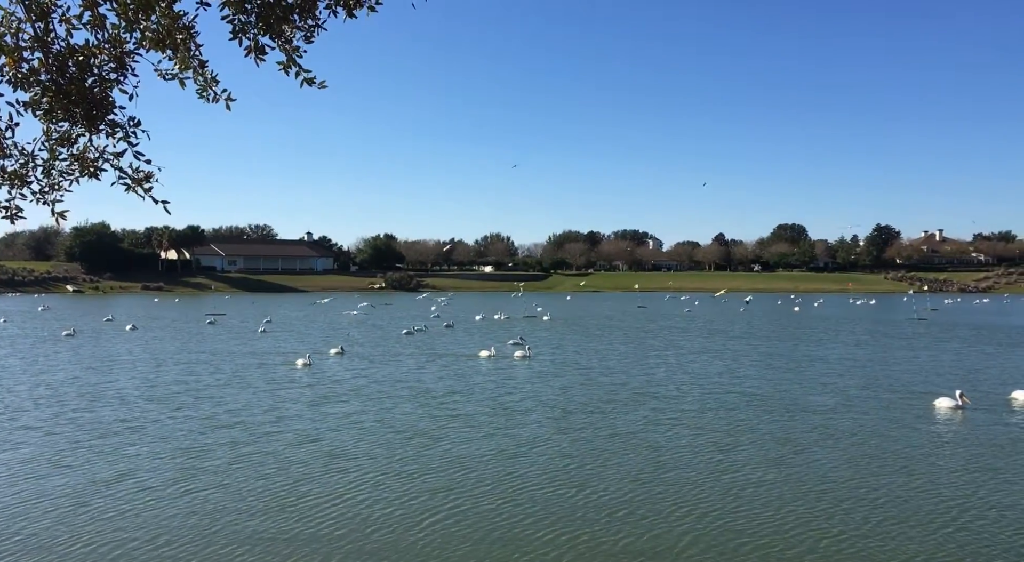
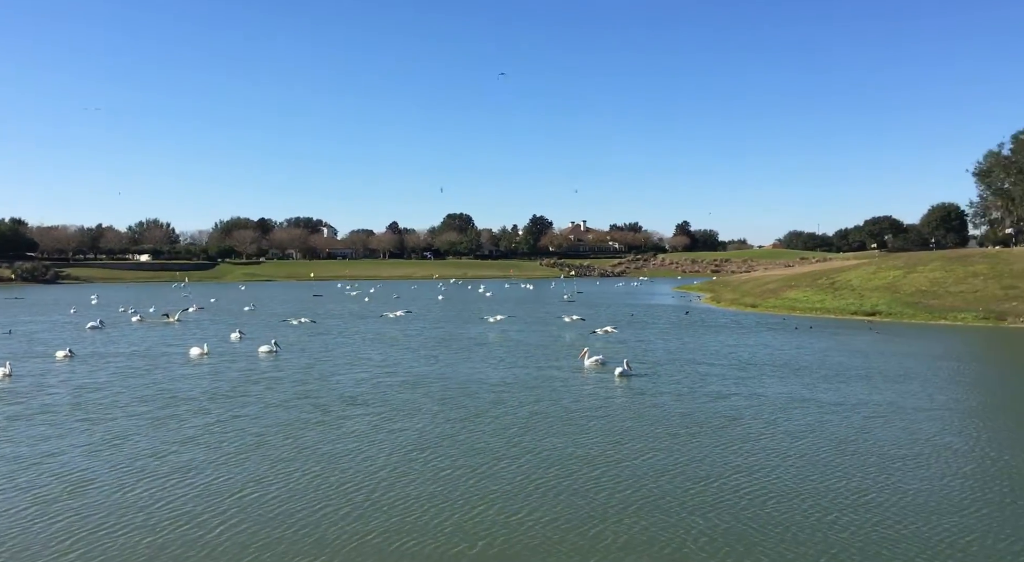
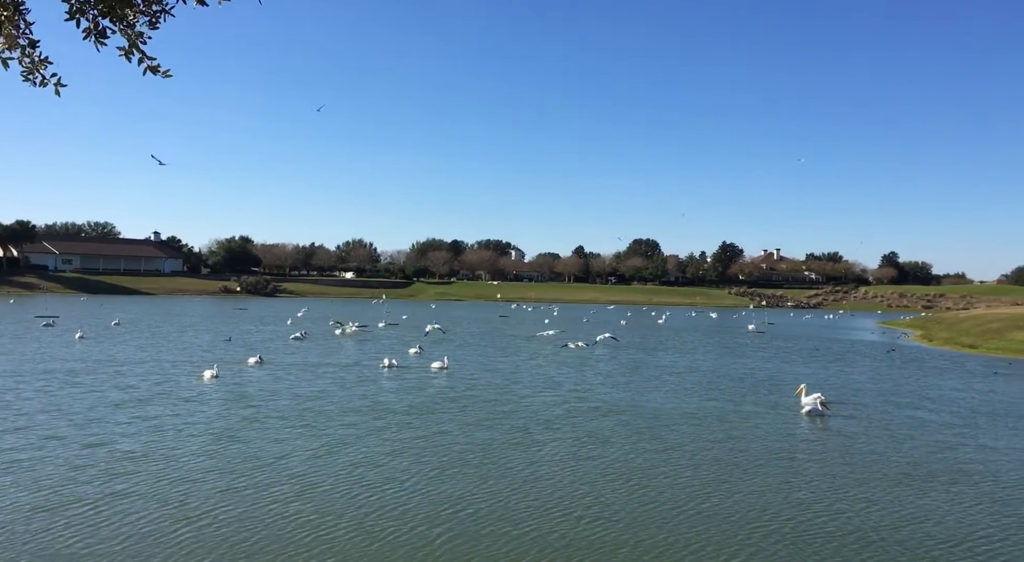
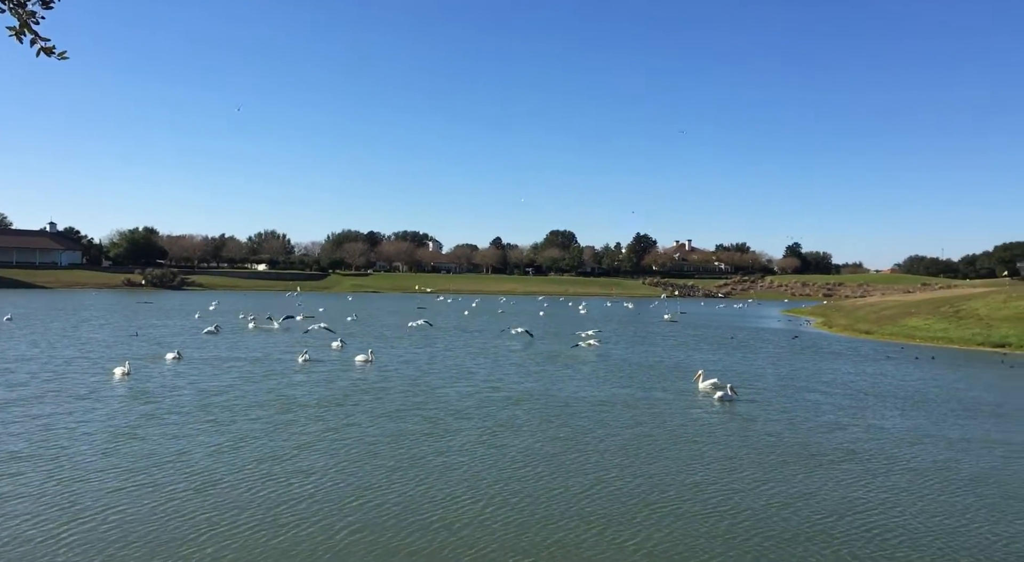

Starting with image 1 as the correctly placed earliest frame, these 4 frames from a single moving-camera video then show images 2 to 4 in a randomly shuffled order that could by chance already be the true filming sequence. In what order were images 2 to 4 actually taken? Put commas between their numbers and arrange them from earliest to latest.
3, 4, 2
